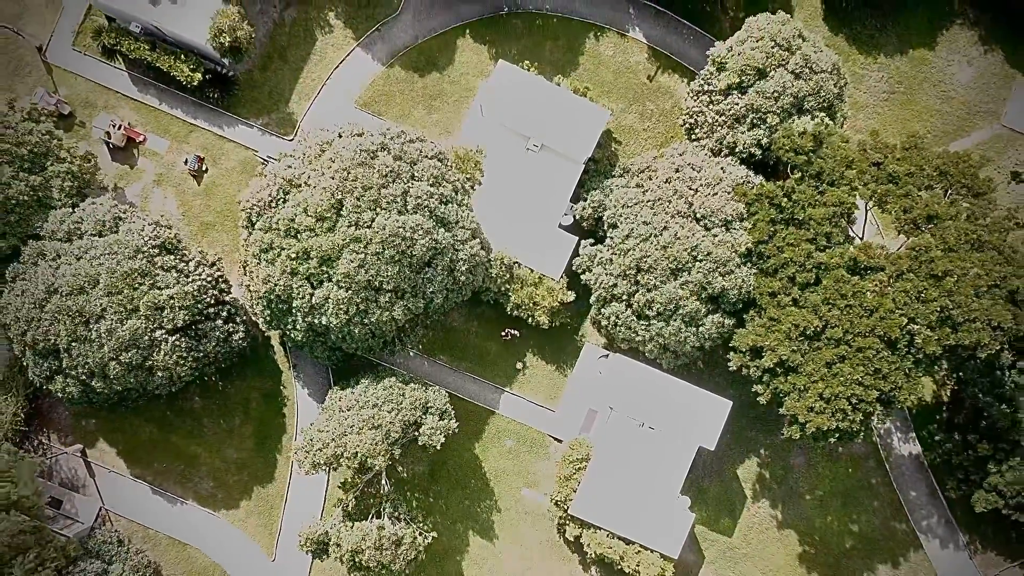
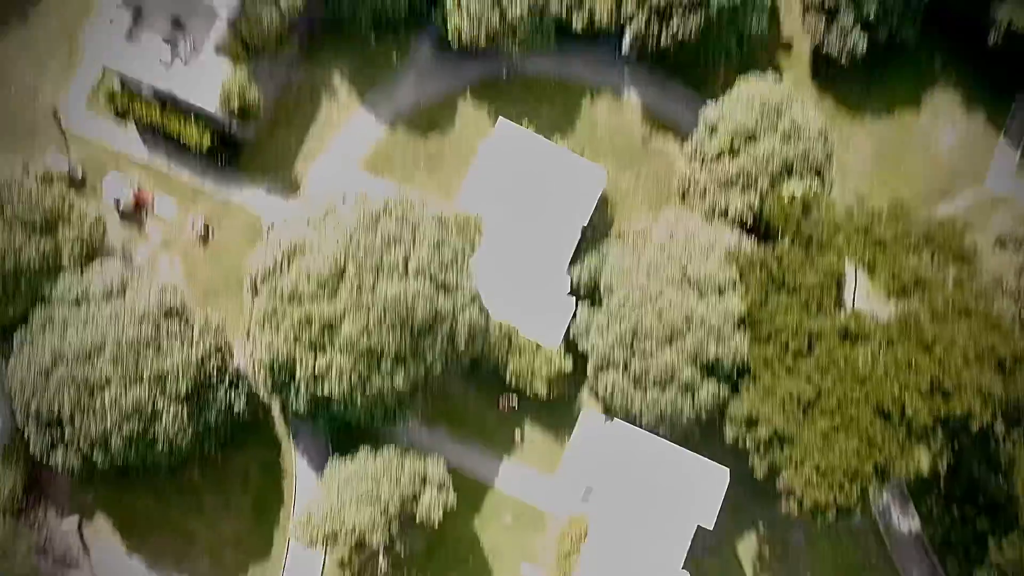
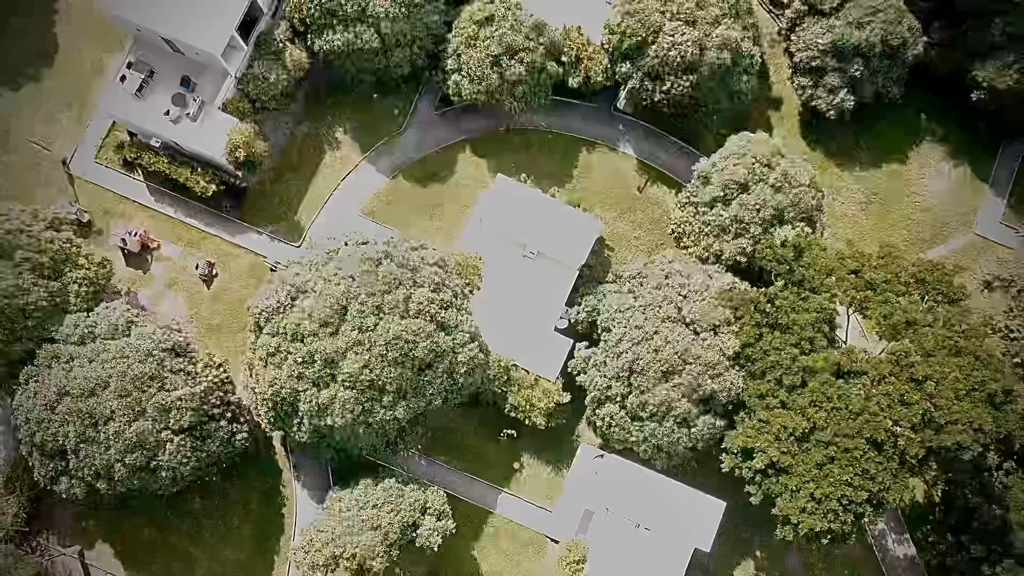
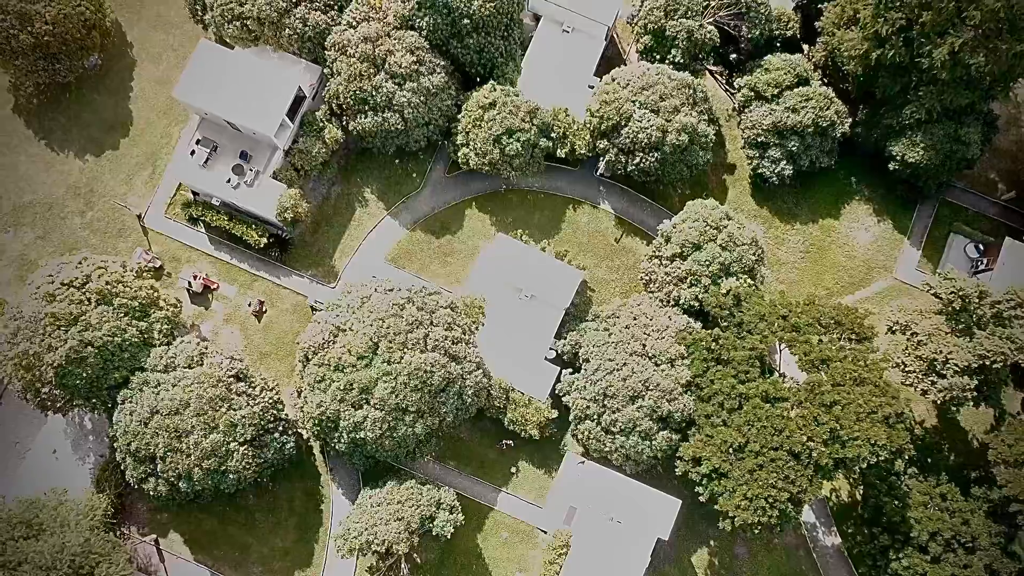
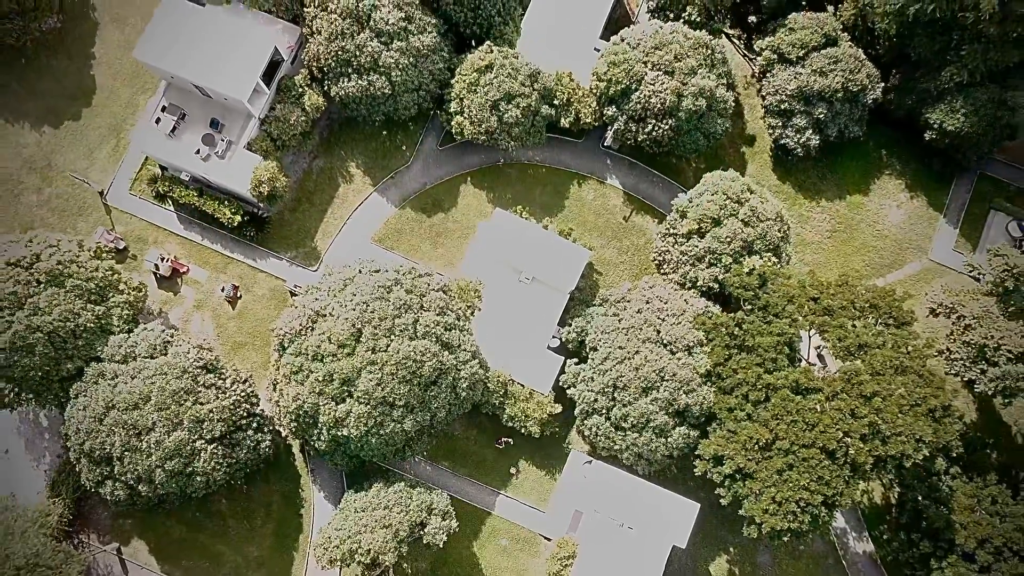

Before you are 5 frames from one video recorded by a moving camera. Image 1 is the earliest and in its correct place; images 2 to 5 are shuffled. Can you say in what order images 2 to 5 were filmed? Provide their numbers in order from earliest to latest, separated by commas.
2, 3, 5, 4
